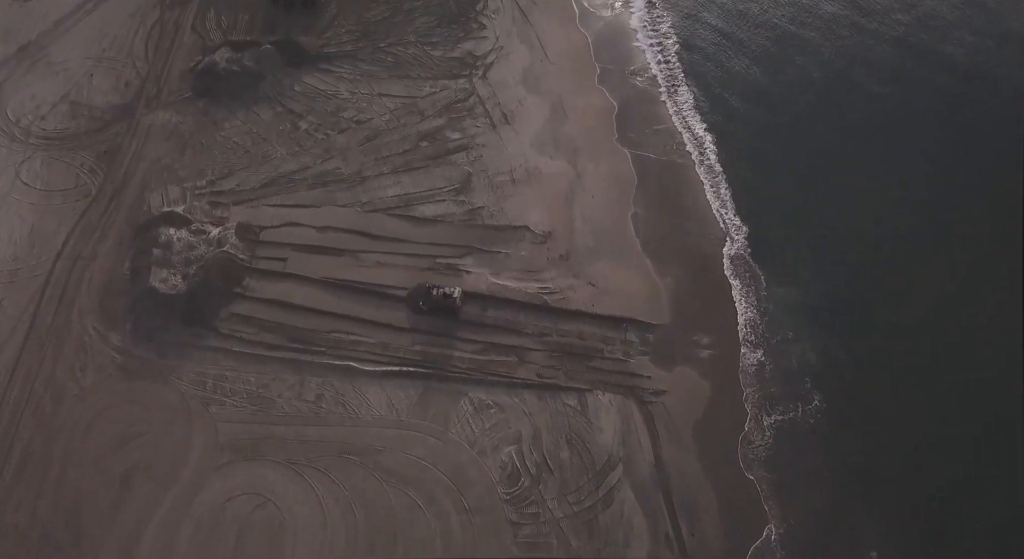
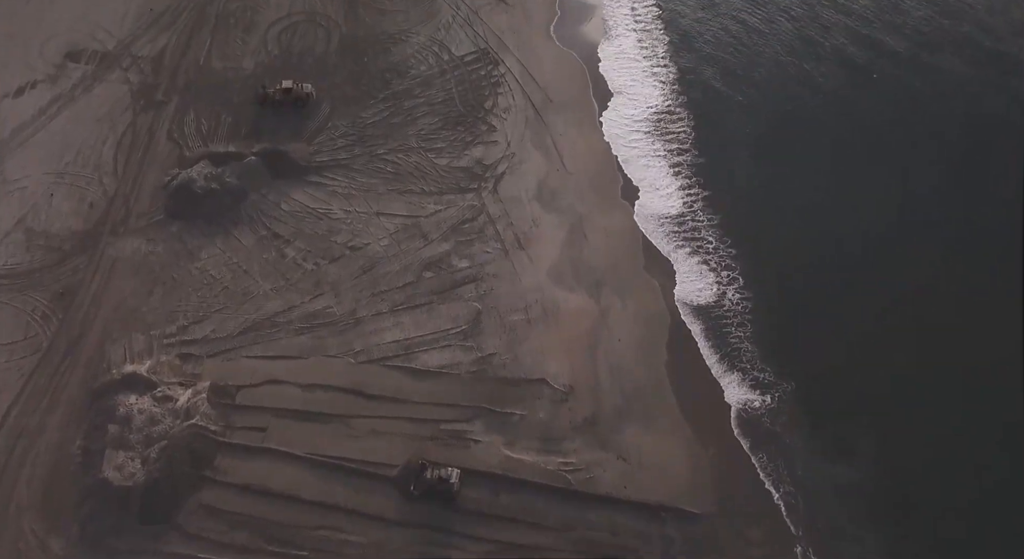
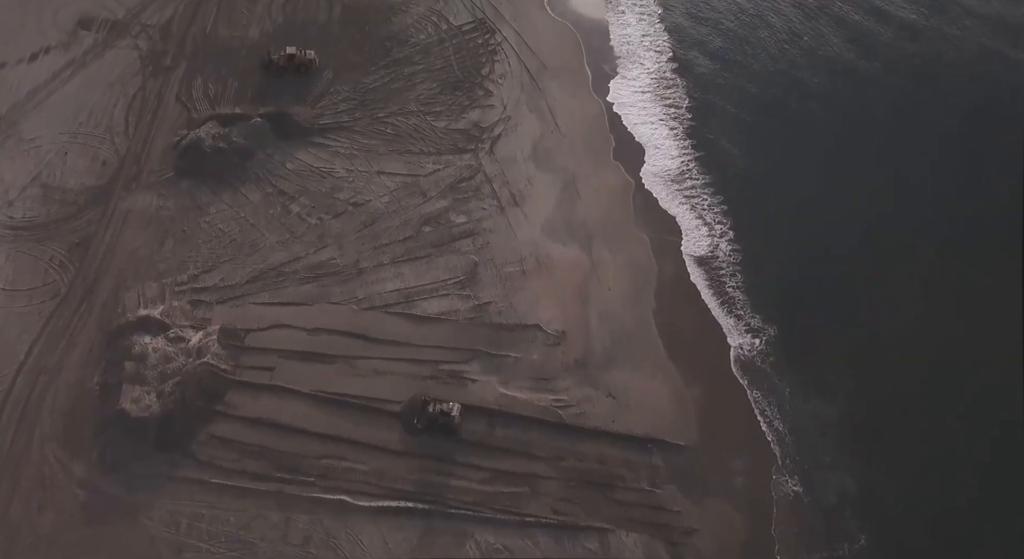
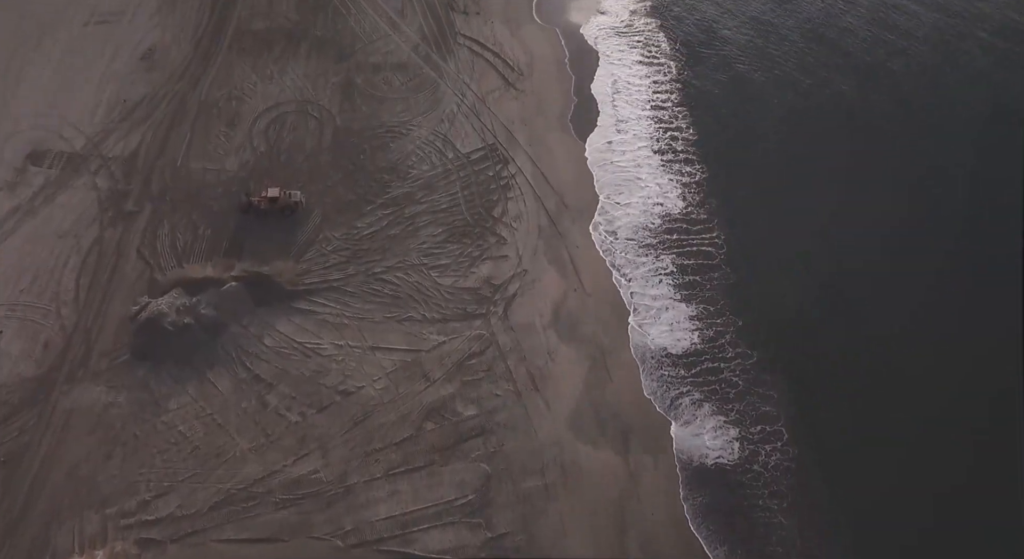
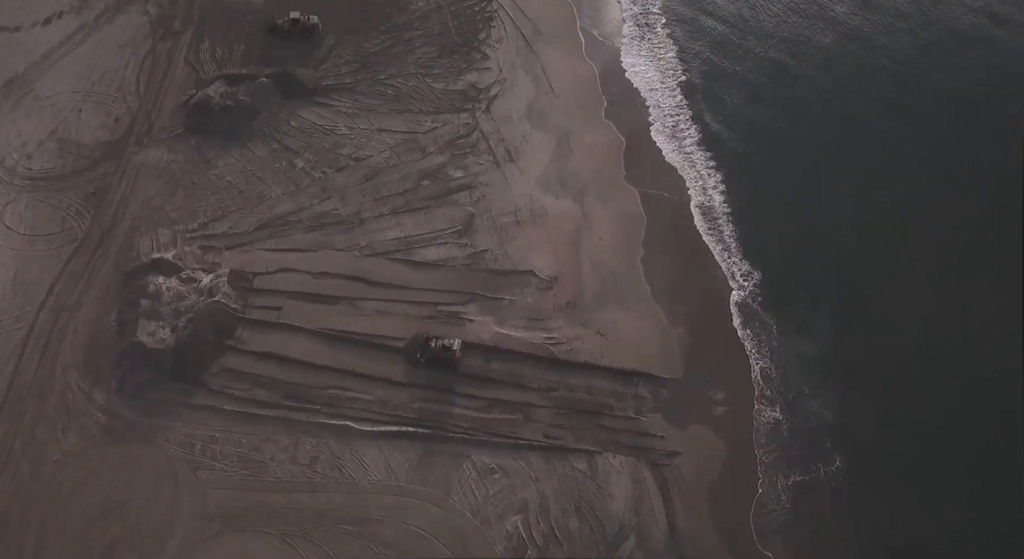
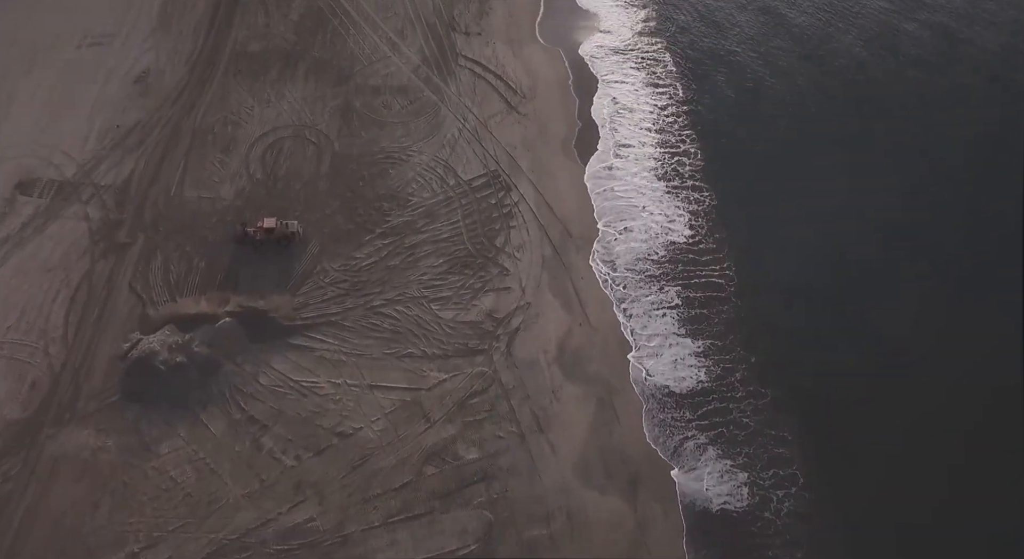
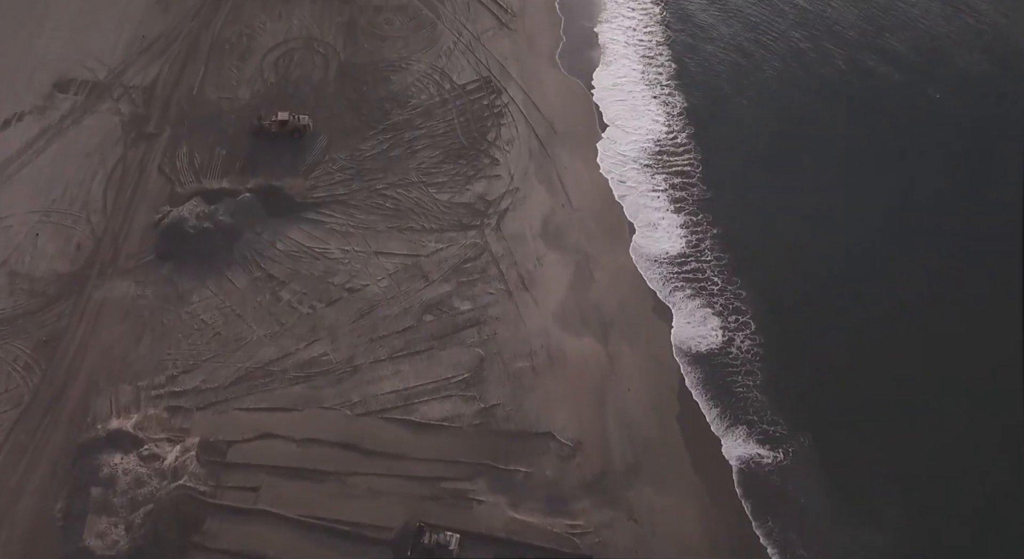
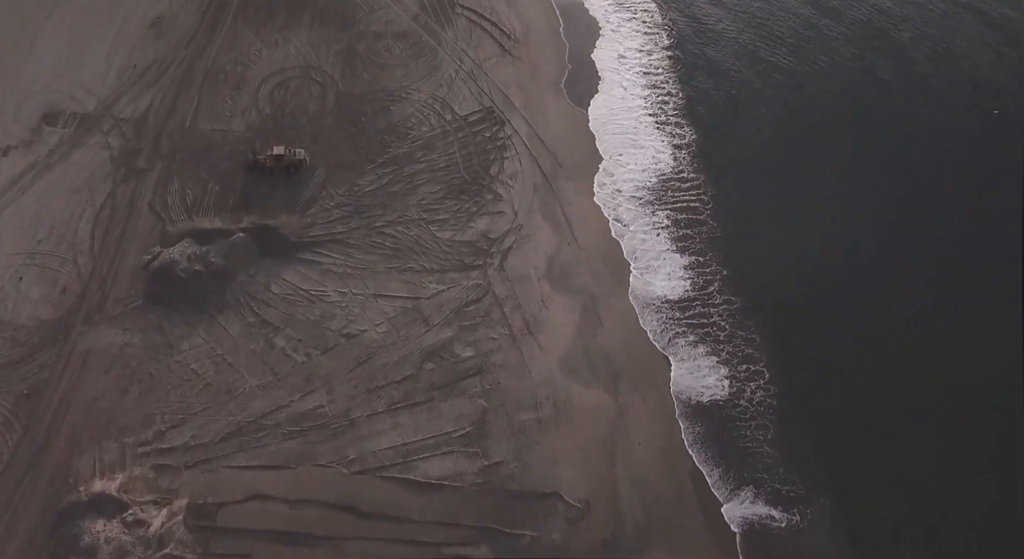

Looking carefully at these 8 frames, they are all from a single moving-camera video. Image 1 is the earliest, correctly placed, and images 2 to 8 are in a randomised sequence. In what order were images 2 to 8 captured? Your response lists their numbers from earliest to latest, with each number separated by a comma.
5, 3, 2, 7, 8, 4, 6
